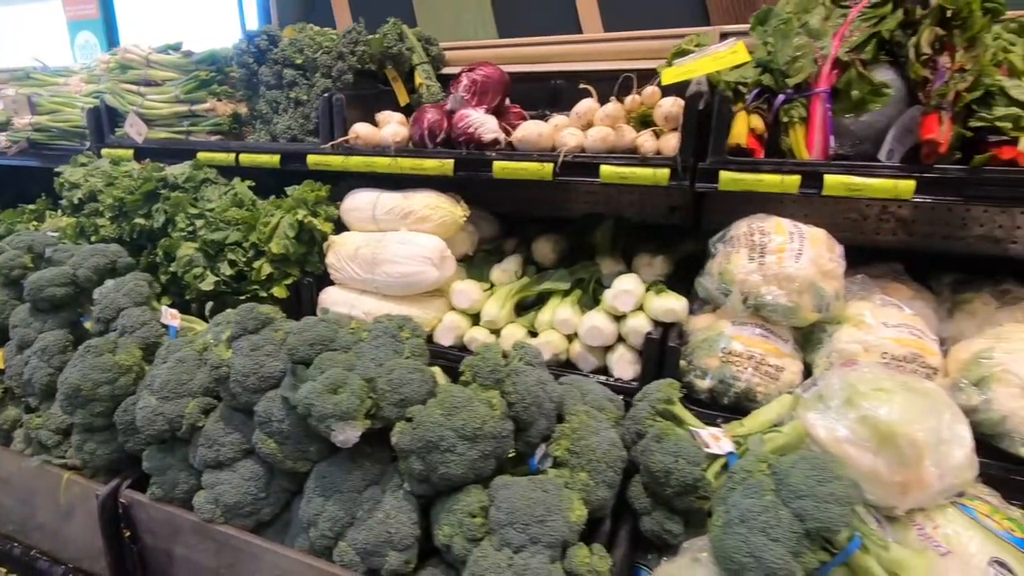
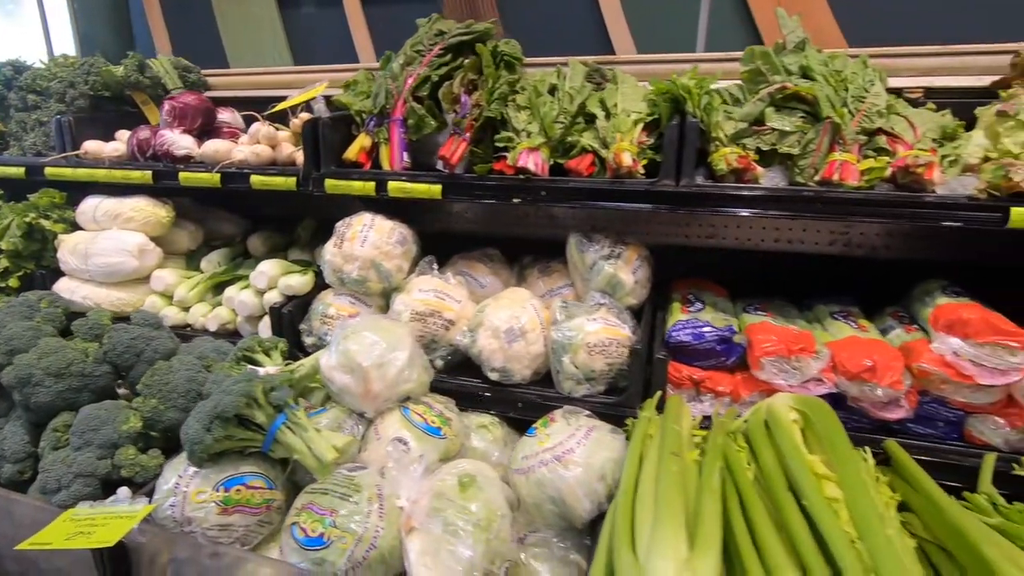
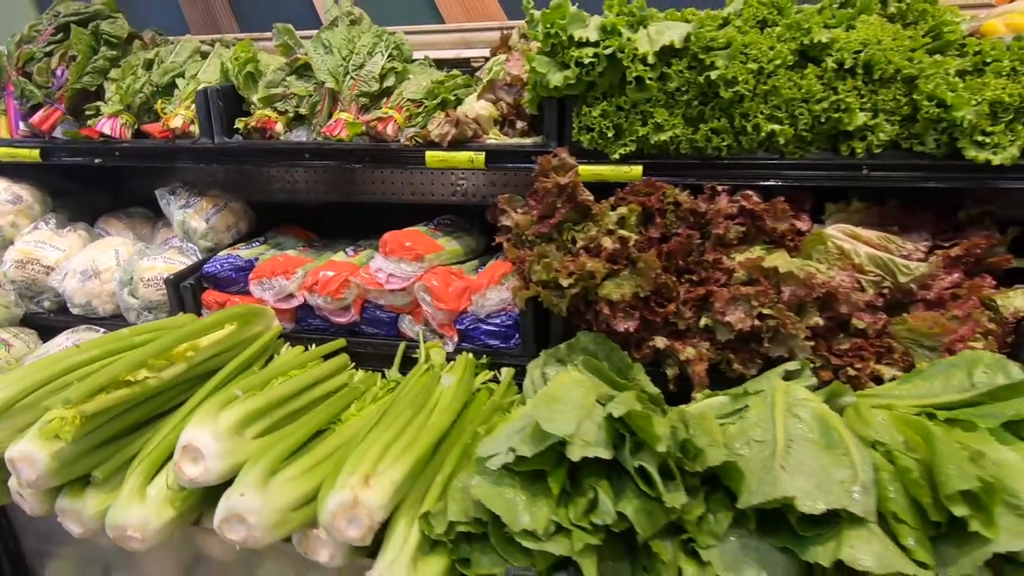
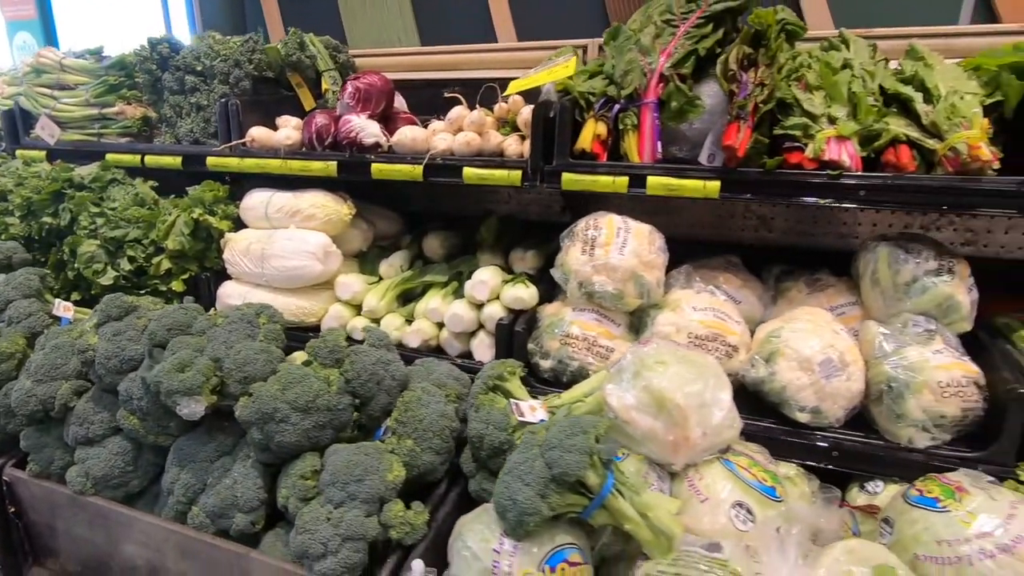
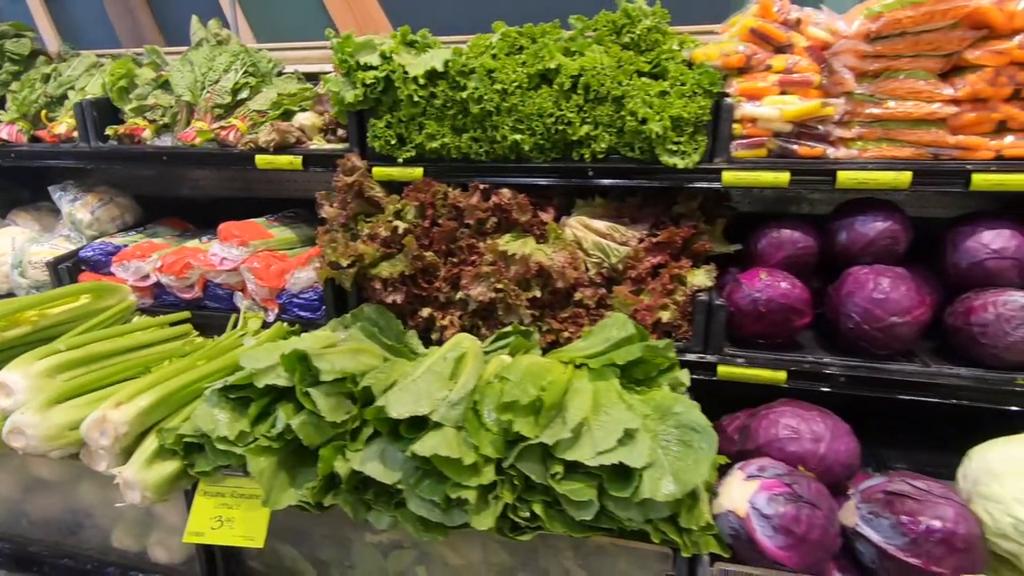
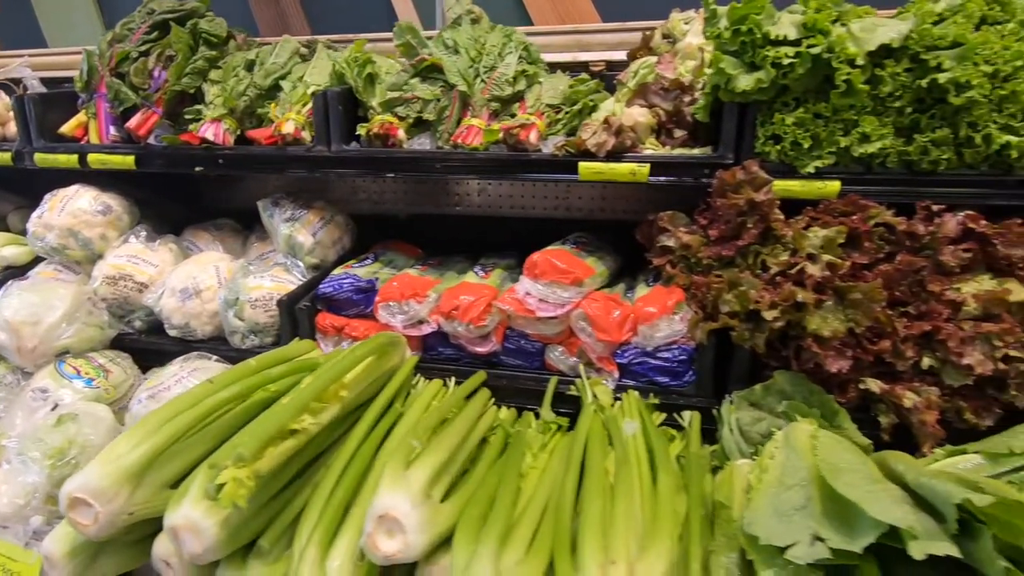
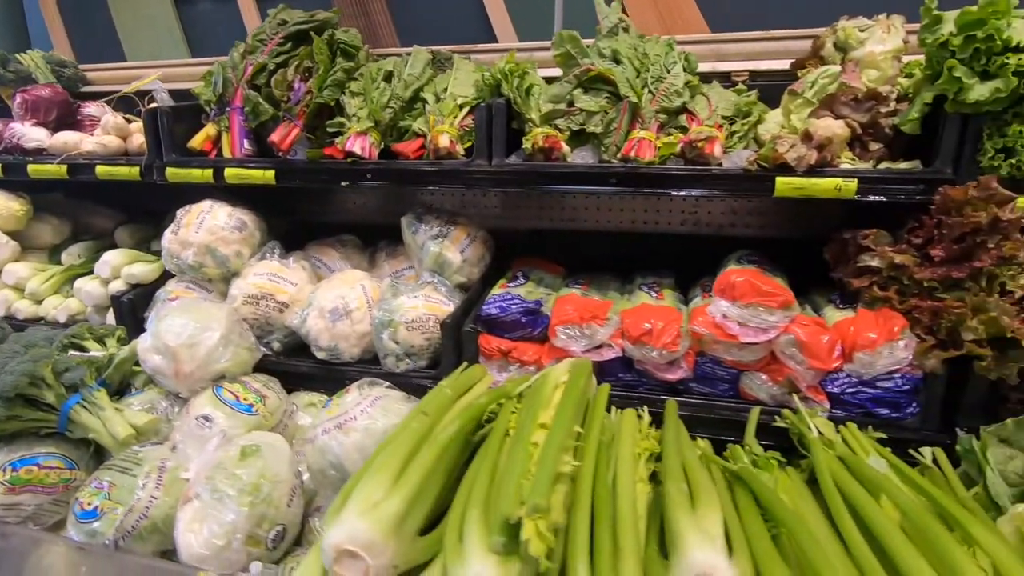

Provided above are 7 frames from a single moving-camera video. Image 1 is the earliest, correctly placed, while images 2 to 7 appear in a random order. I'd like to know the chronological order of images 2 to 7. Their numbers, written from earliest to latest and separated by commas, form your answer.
4, 2, 7, 6, 3, 5
